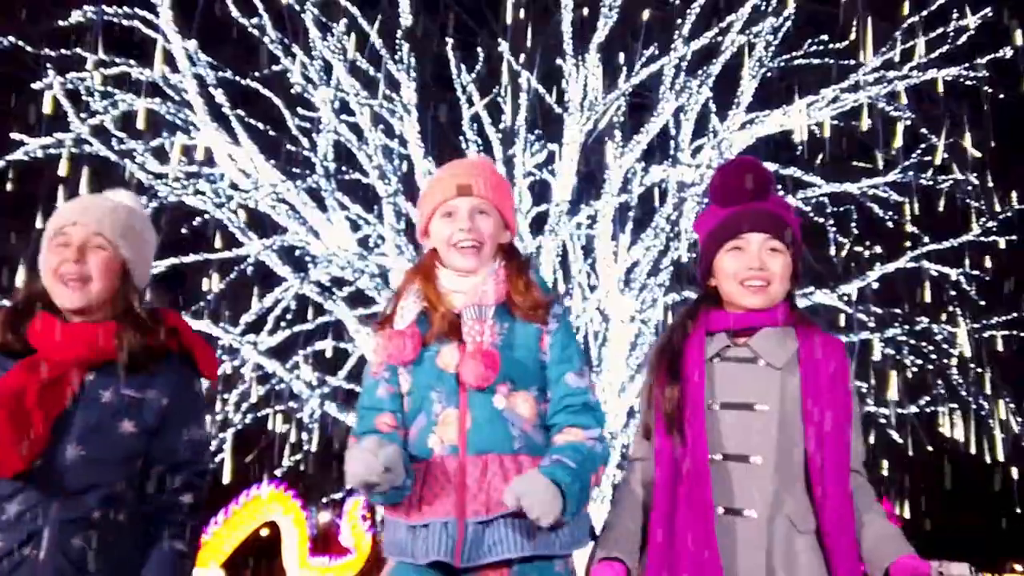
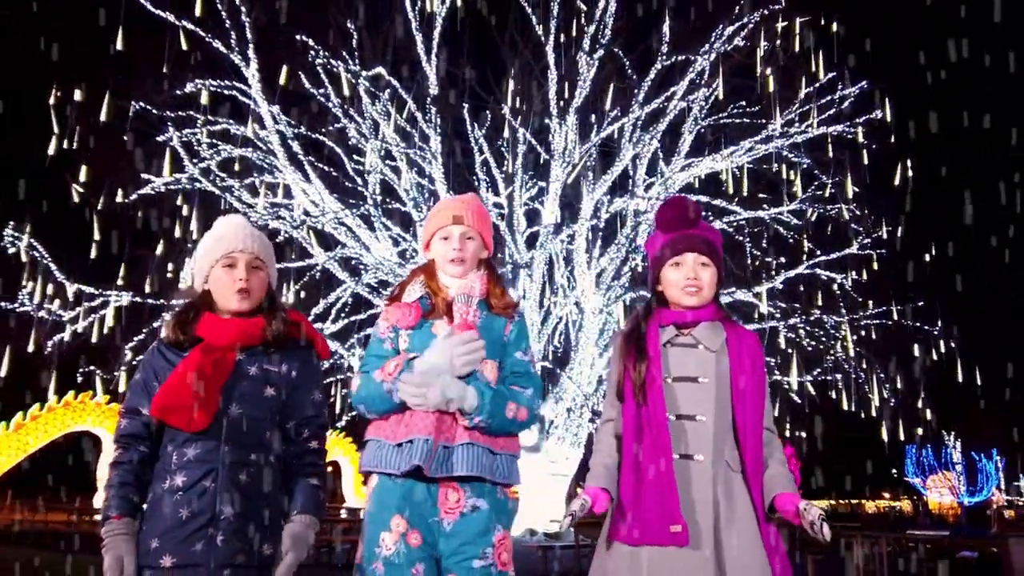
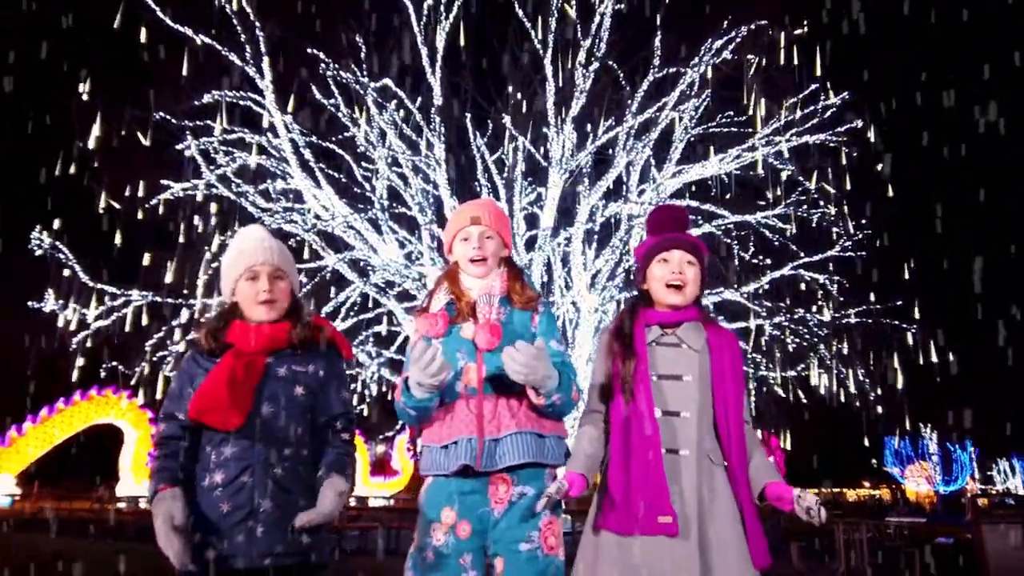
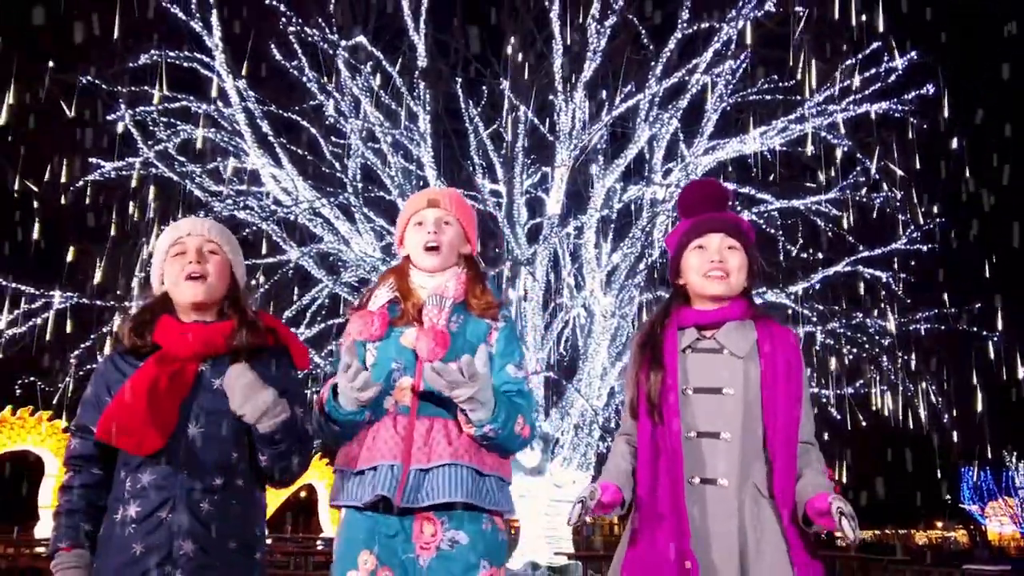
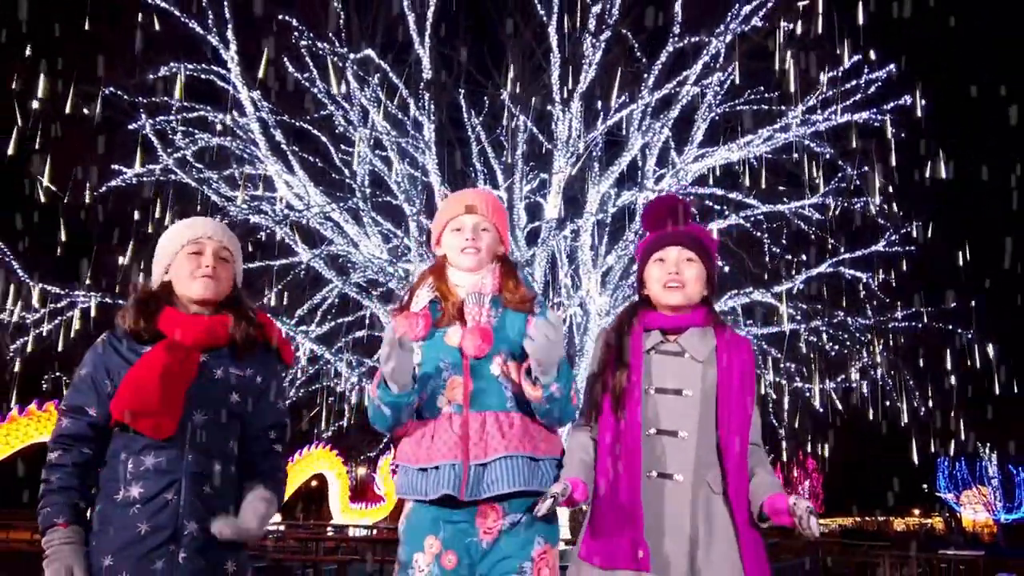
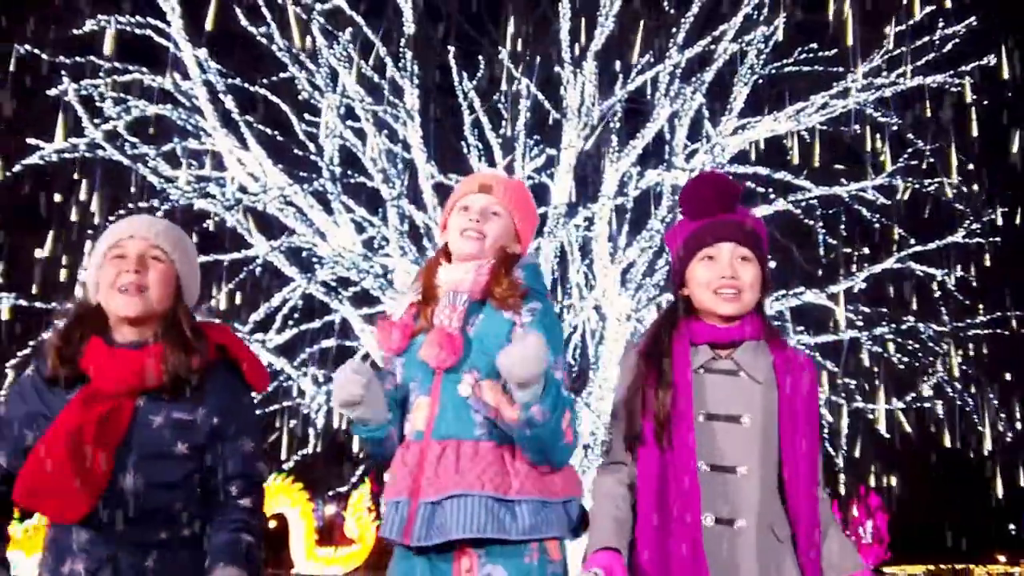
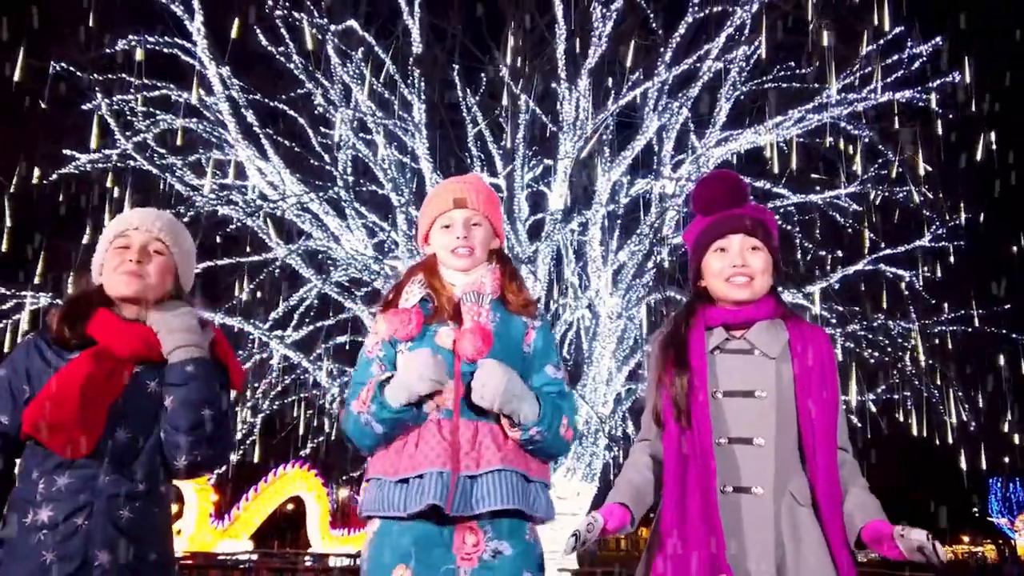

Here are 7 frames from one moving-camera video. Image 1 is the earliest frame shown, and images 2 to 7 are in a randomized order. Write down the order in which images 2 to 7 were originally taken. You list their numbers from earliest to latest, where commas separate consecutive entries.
6, 7, 4, 5, 2, 3
